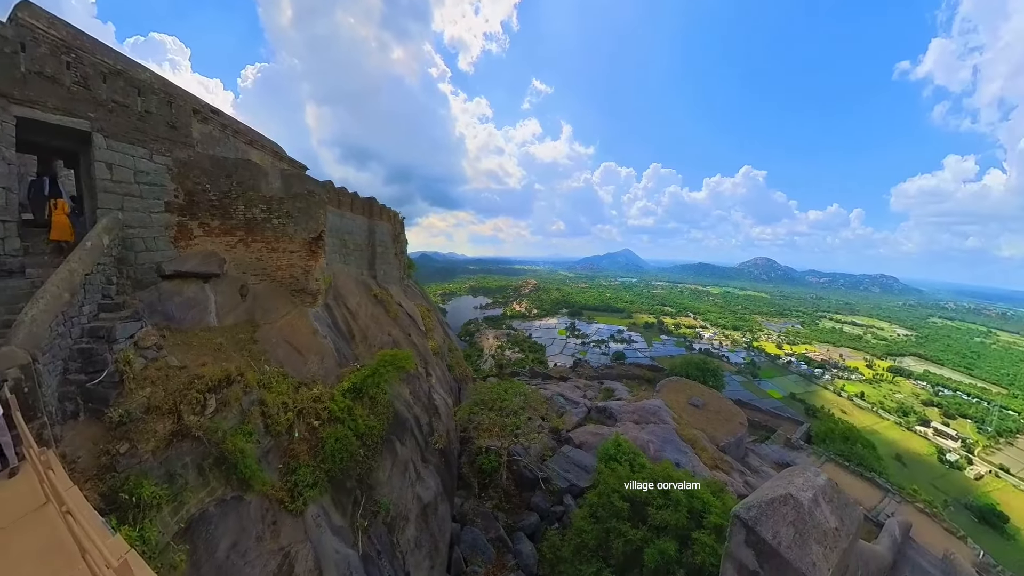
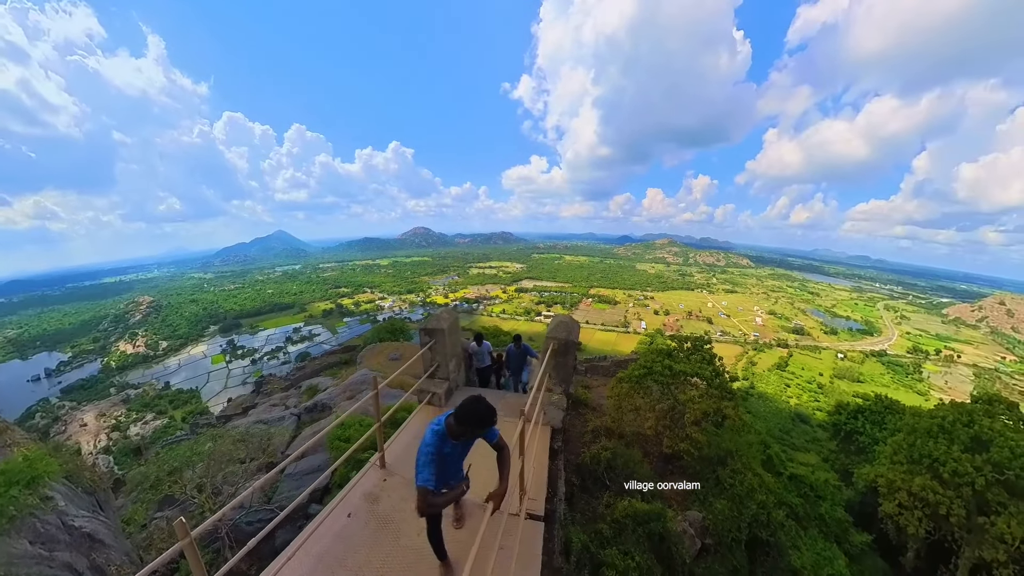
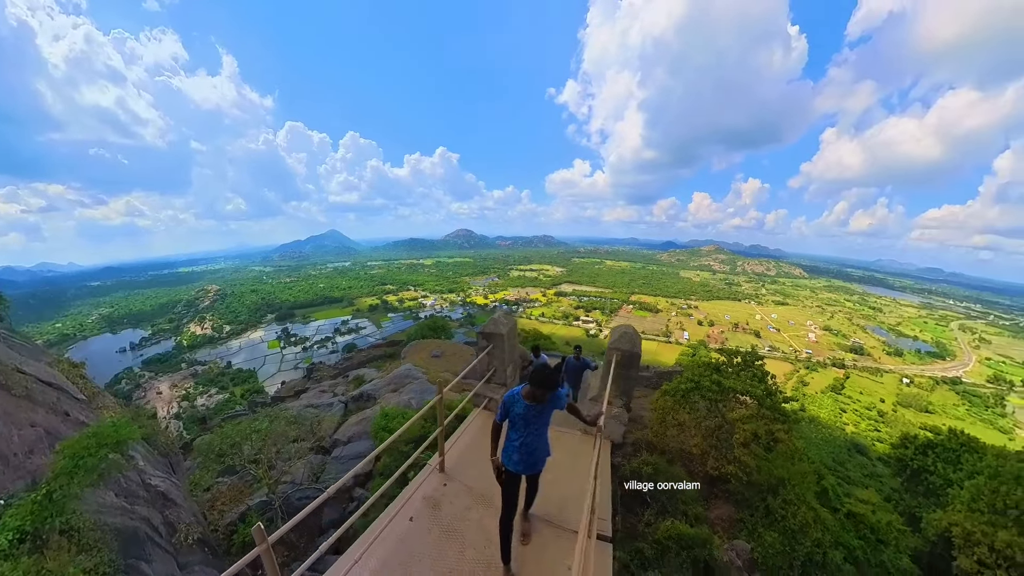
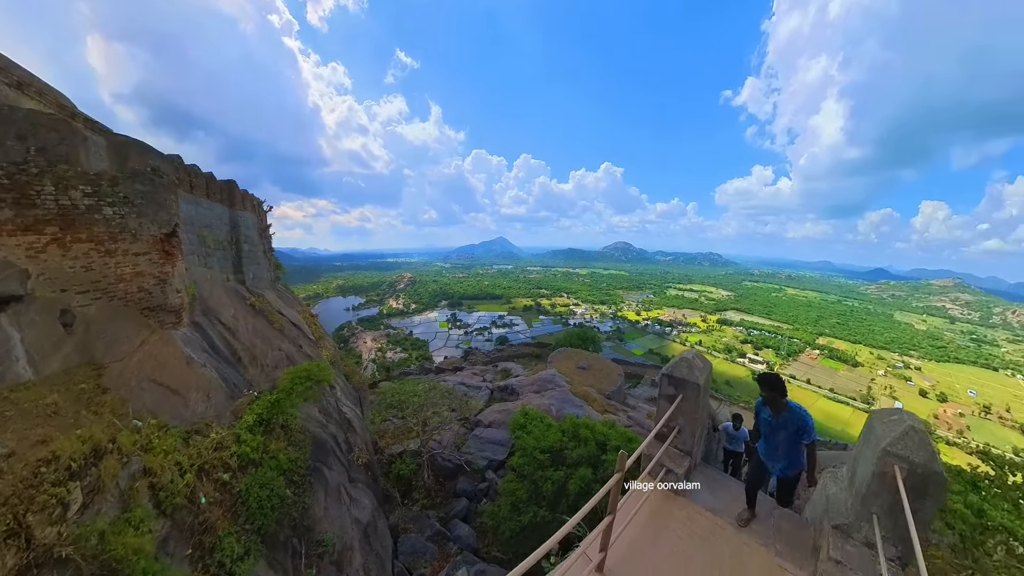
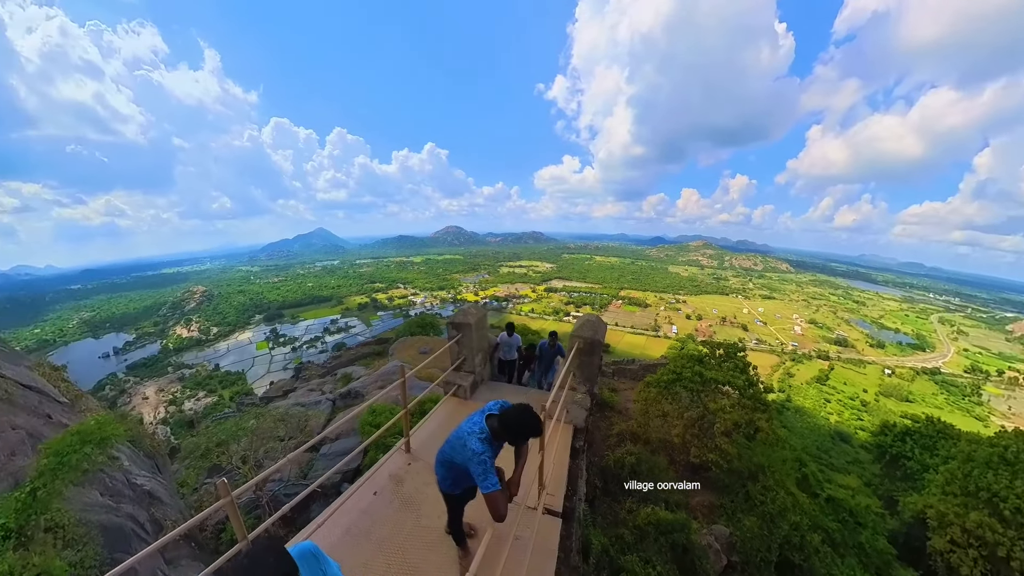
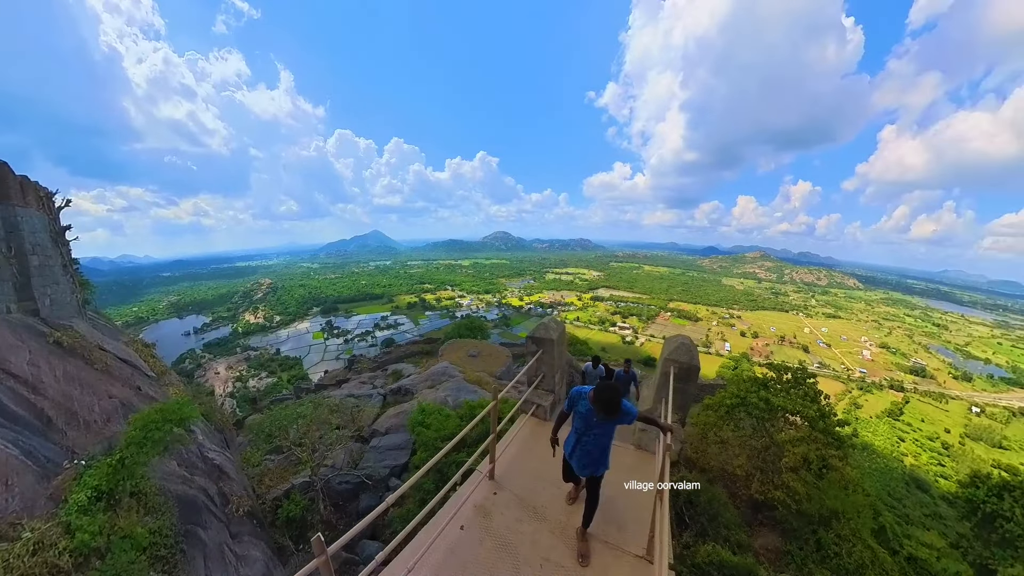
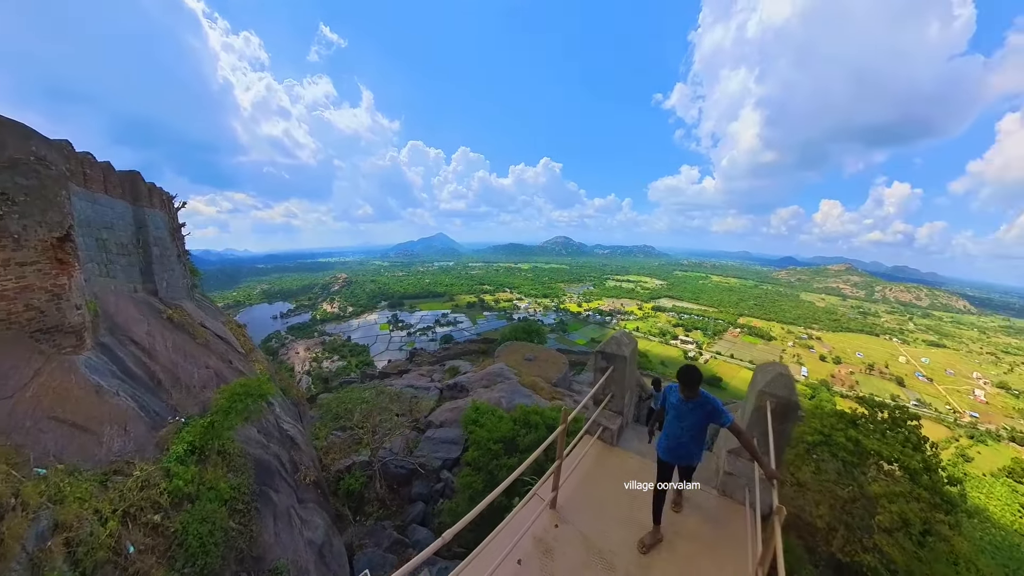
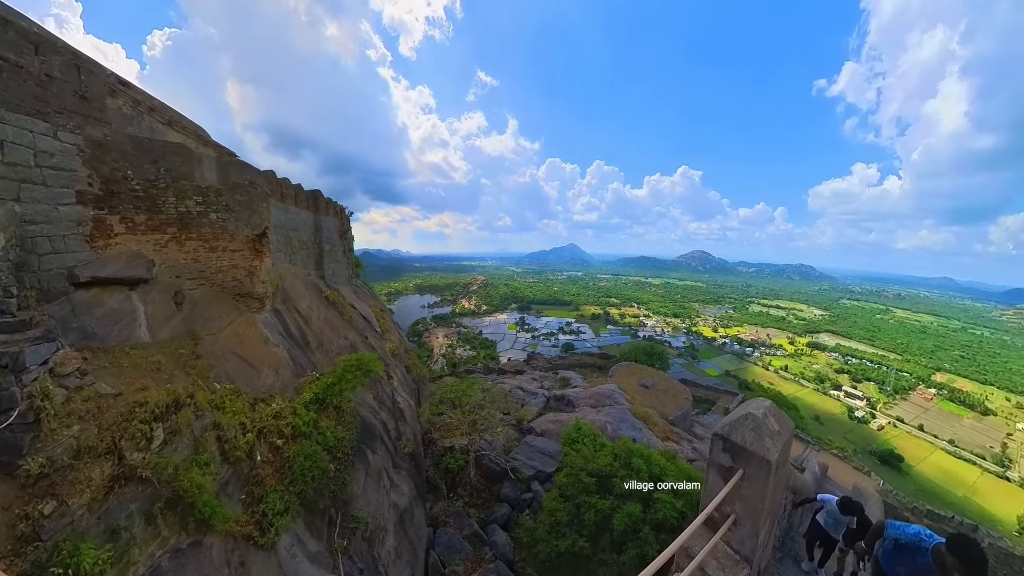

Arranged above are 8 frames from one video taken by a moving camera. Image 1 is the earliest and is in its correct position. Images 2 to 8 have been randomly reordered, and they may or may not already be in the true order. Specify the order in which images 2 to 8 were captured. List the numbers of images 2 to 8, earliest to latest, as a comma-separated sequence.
8, 4, 7, 6, 3, 2, 5
